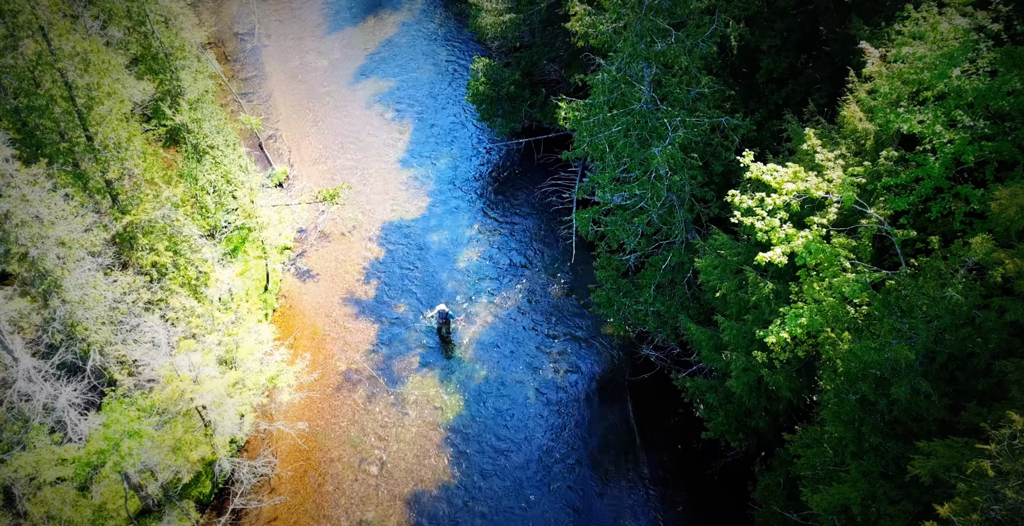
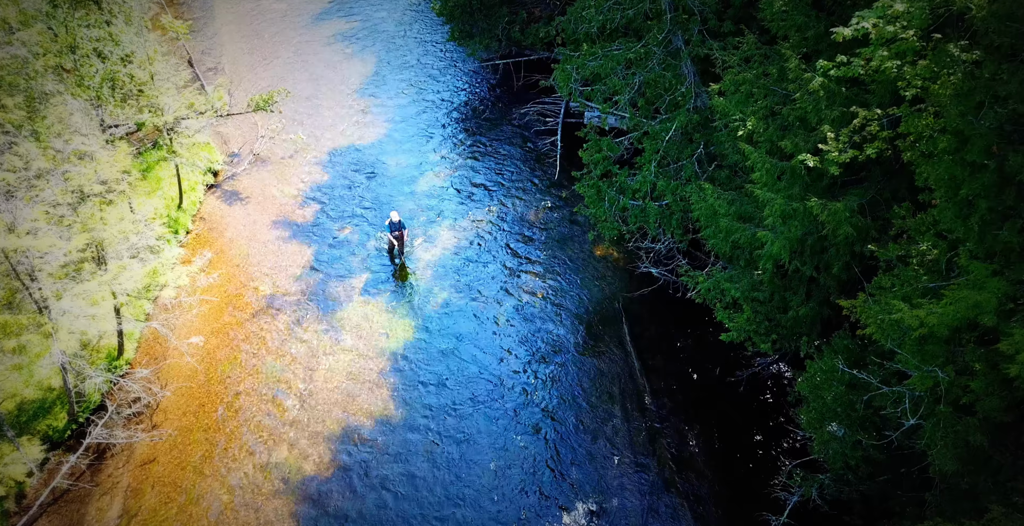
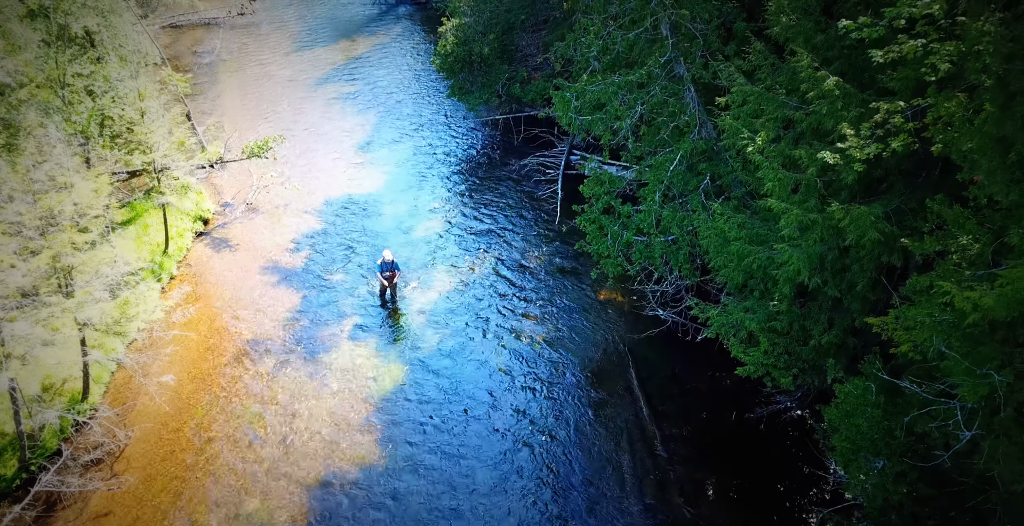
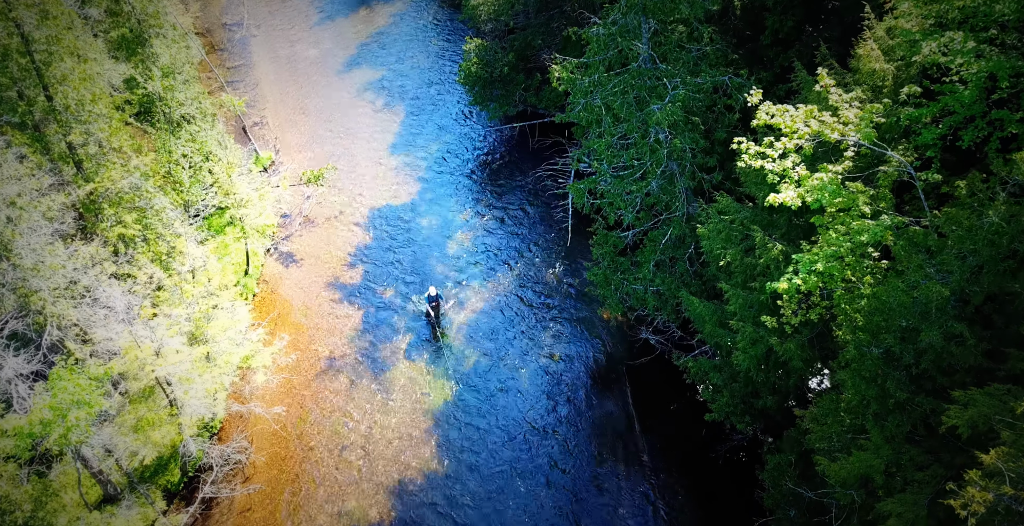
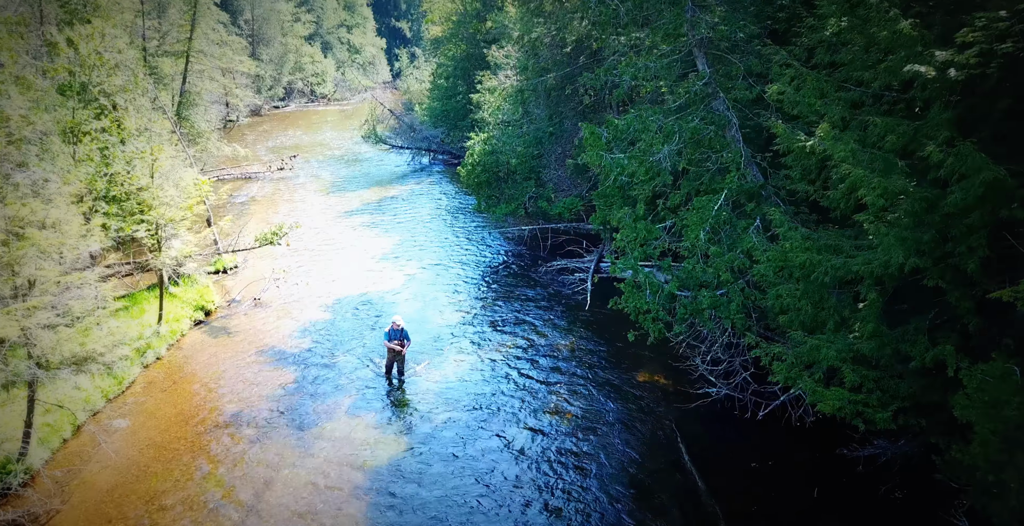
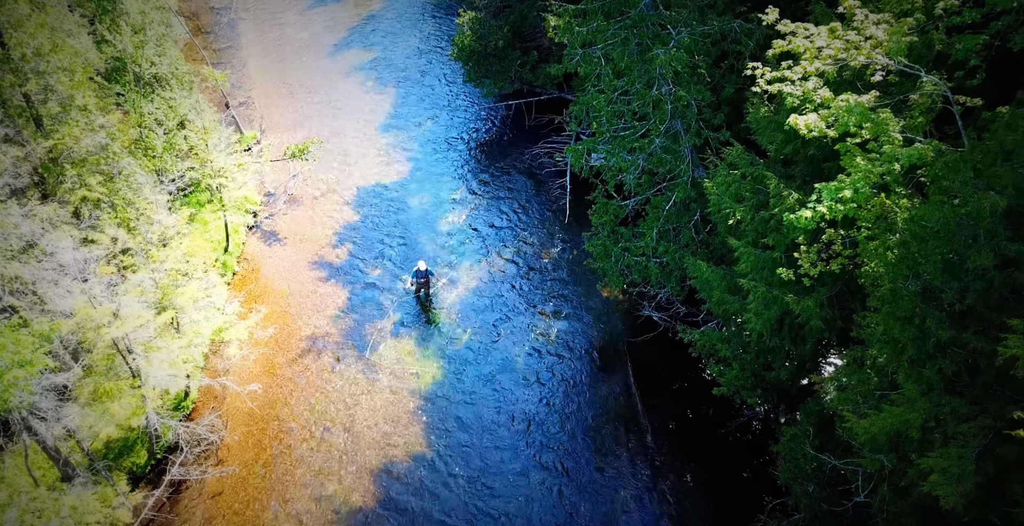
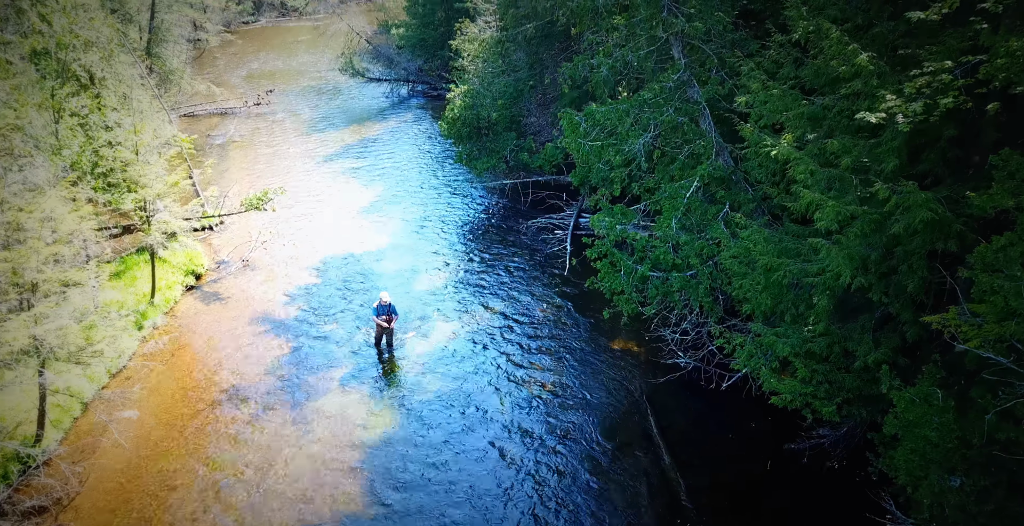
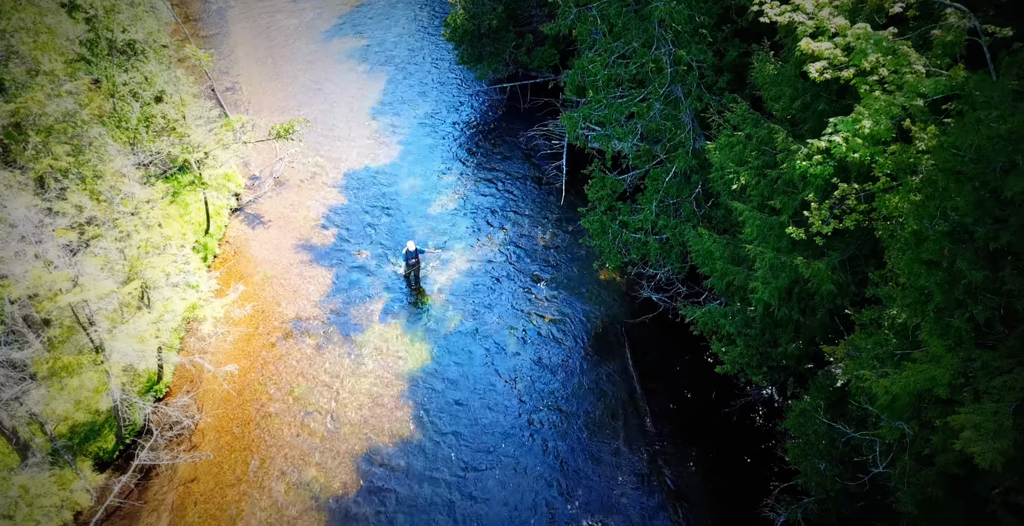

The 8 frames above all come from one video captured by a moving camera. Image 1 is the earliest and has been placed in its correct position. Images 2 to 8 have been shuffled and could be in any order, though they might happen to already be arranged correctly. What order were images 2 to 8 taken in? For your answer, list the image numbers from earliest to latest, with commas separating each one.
4, 6, 8, 2, 3, 7, 5
